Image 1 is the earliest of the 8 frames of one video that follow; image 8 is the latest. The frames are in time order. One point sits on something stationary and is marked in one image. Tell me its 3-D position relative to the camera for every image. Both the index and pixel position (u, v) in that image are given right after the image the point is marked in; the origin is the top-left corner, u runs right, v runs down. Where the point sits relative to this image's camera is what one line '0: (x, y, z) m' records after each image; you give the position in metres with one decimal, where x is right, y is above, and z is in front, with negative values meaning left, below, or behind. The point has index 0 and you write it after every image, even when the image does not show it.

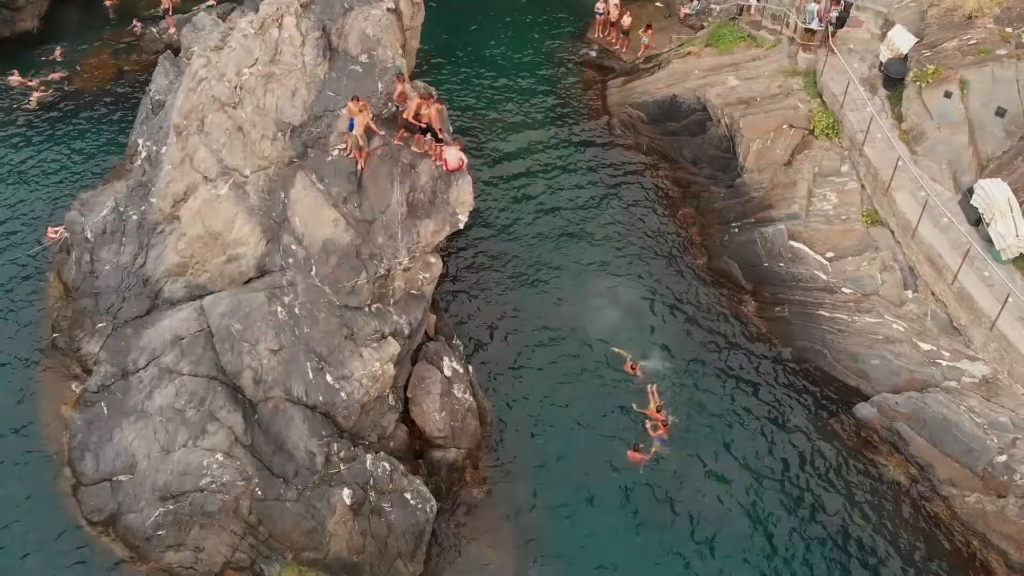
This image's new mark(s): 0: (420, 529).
0: (-1.7, -4.4, +19.3) m
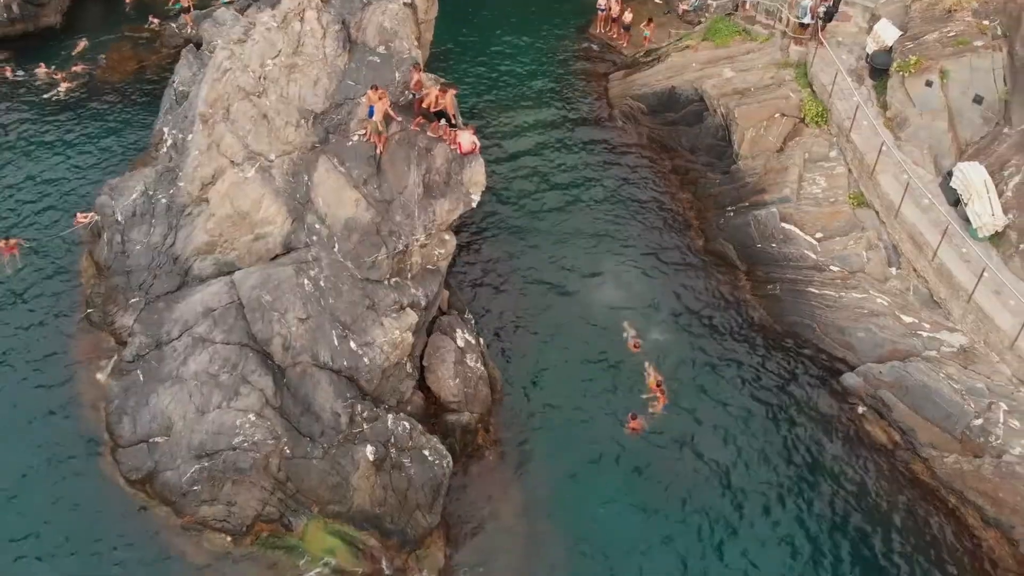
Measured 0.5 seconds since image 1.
0: (-1.5, -3.8, +20.8) m
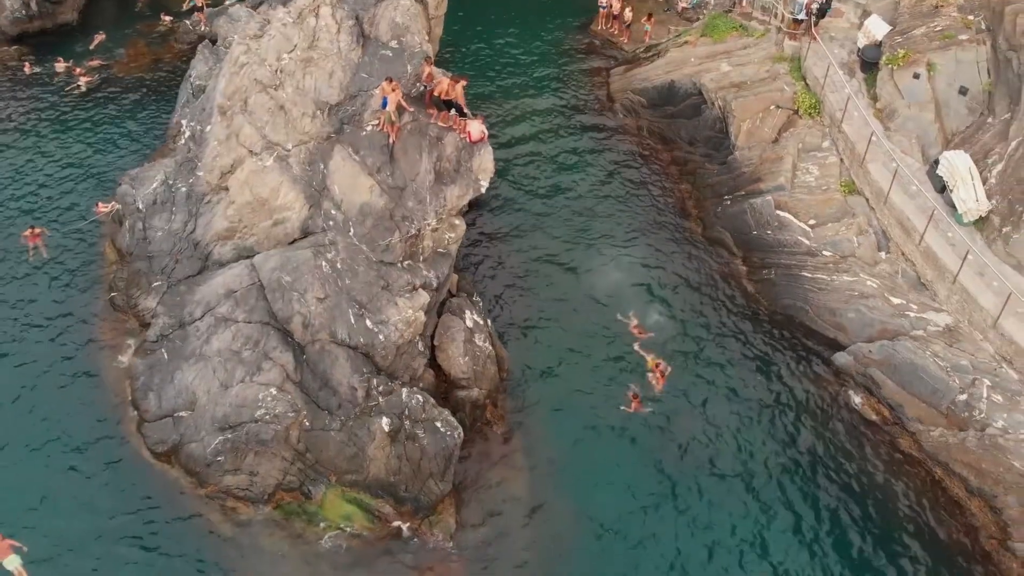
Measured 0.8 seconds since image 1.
0: (-1.3, -3.4, +21.9) m
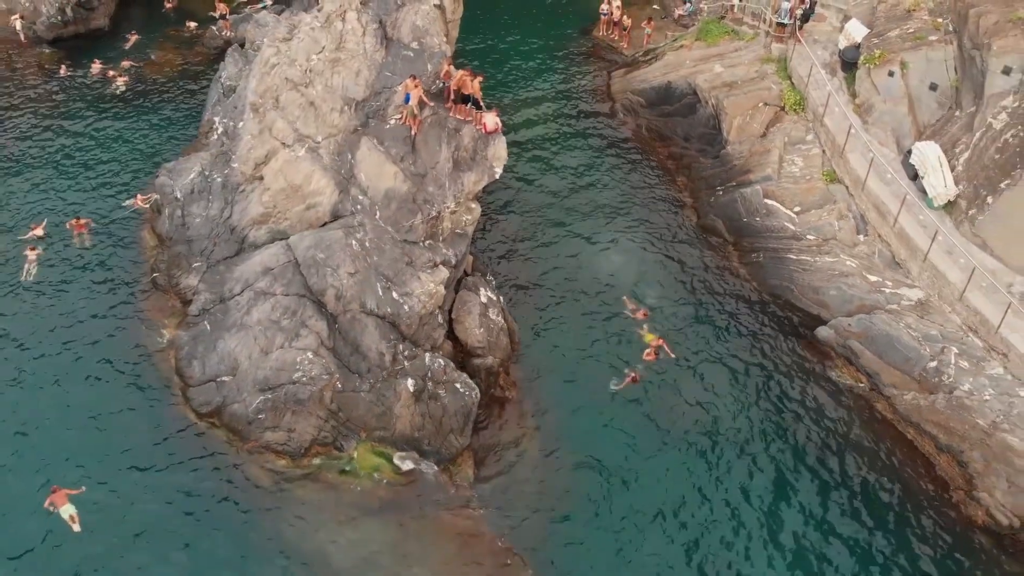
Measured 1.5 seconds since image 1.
0: (-1.0, -2.8, +24.2) m
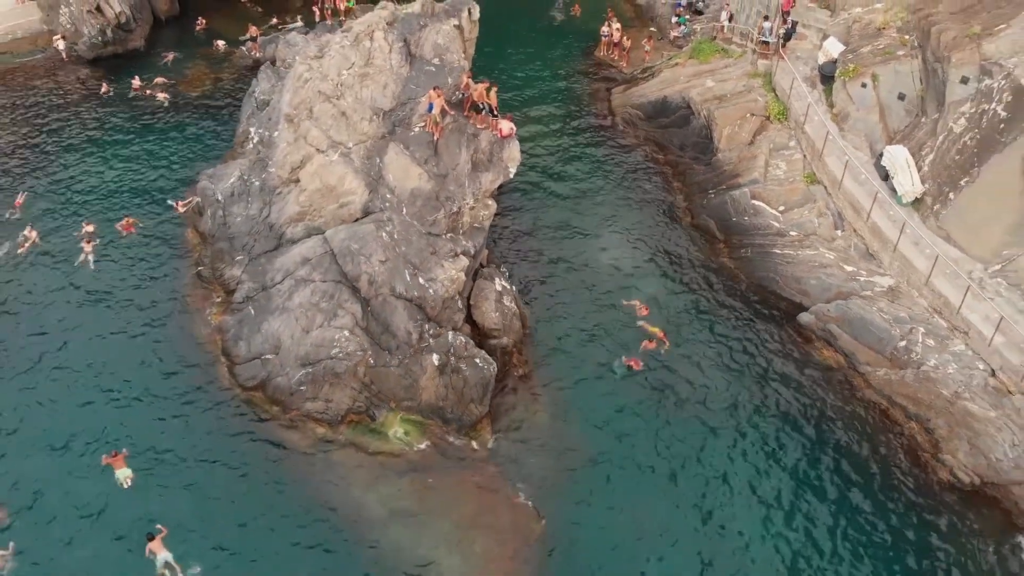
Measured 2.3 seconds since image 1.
0: (-0.7, -2.5, +27.0) m
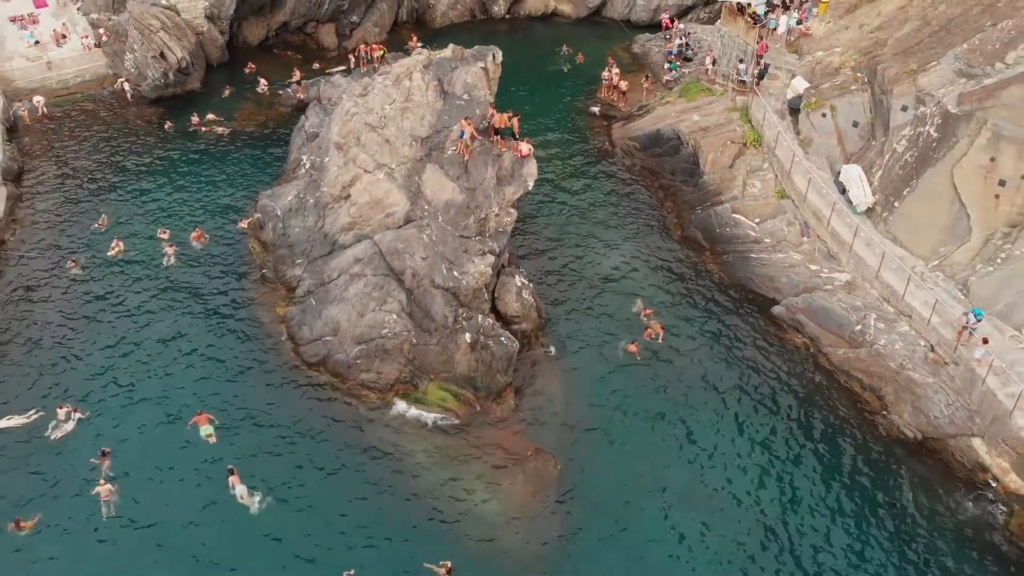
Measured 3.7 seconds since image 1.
0: (-0.1, -2.2, +32.4) m
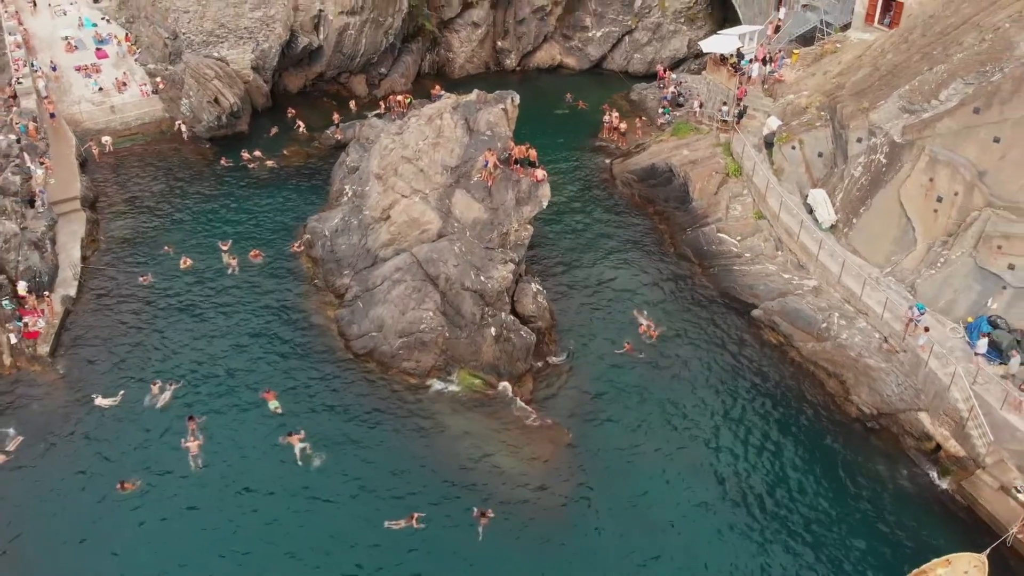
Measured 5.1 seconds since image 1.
0: (+0.6, -2.3, +38.1) m
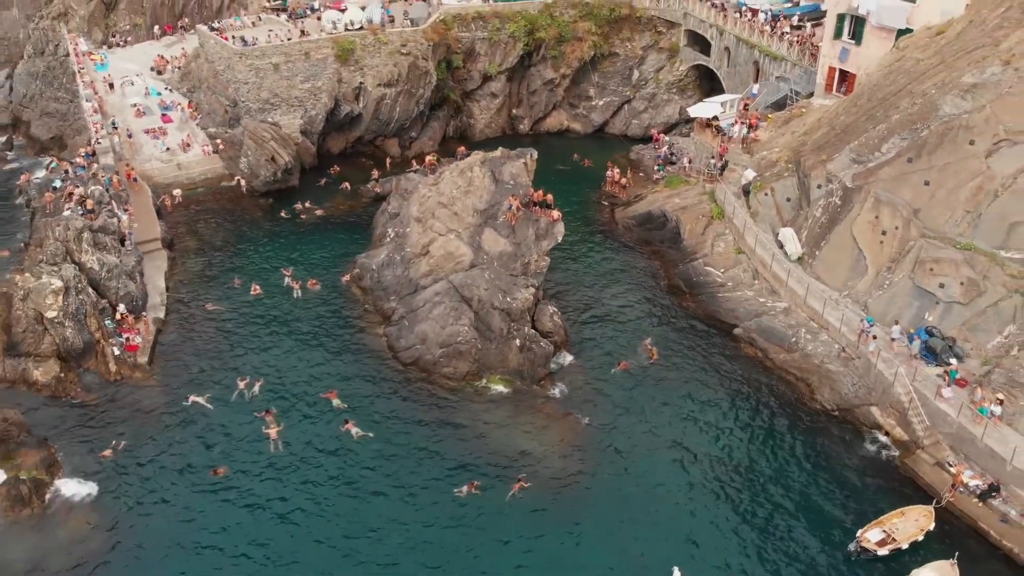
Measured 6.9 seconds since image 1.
0: (+1.6, -3.2, +45.8) m
